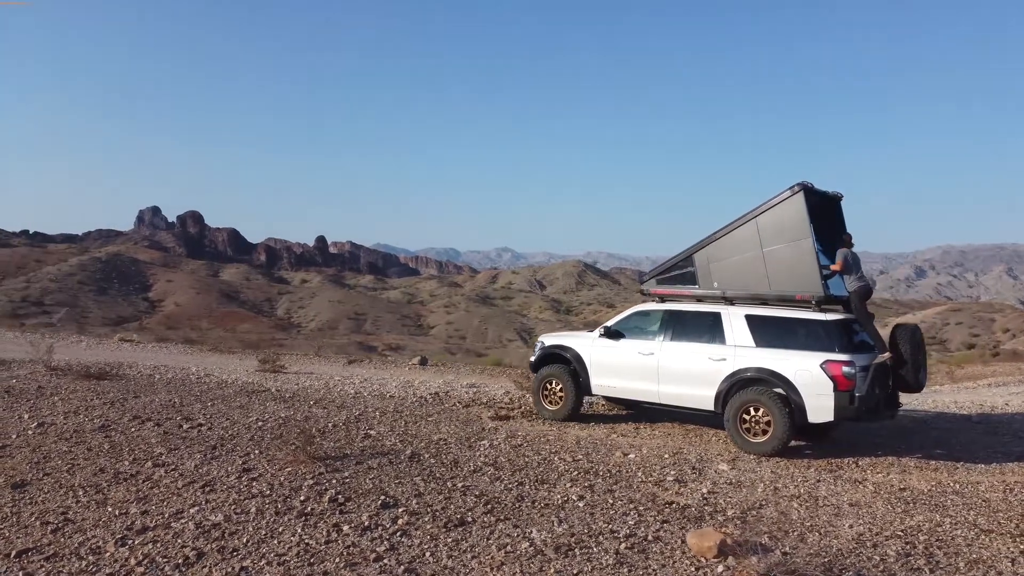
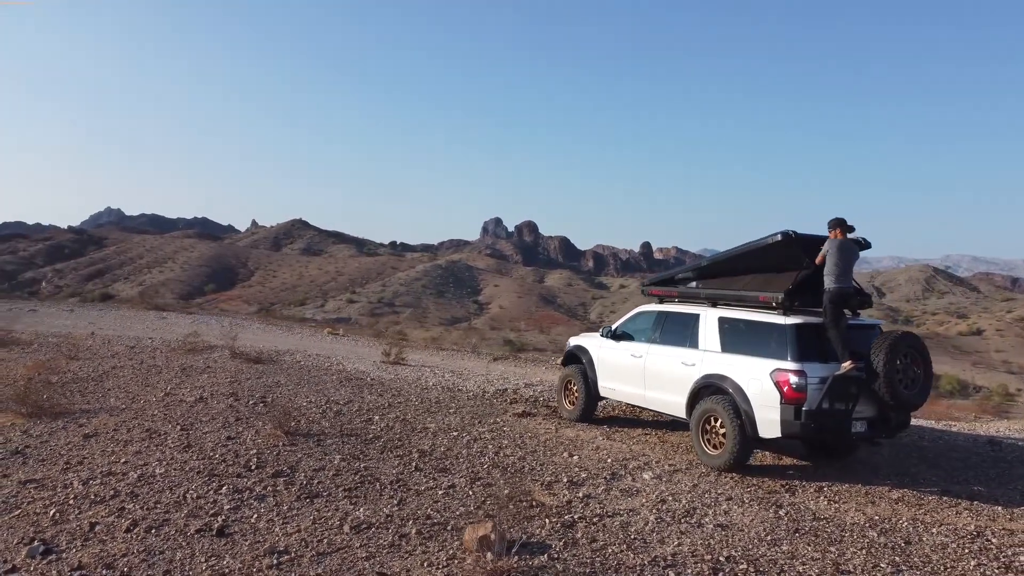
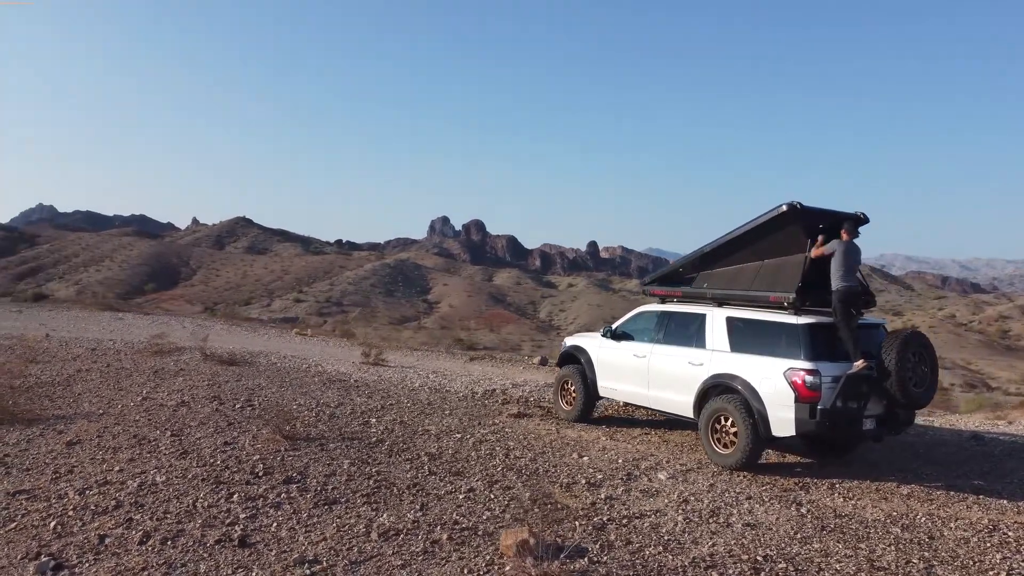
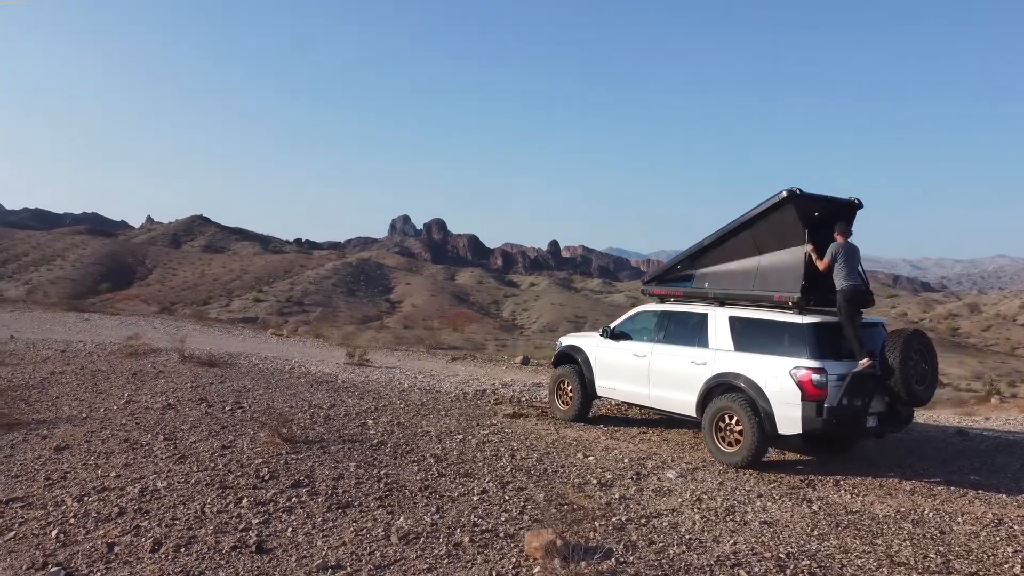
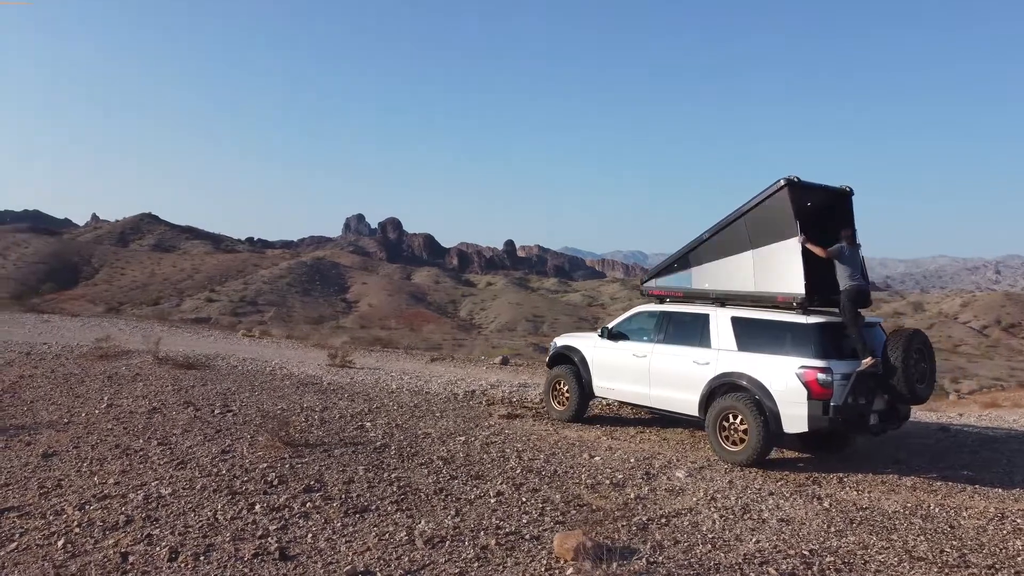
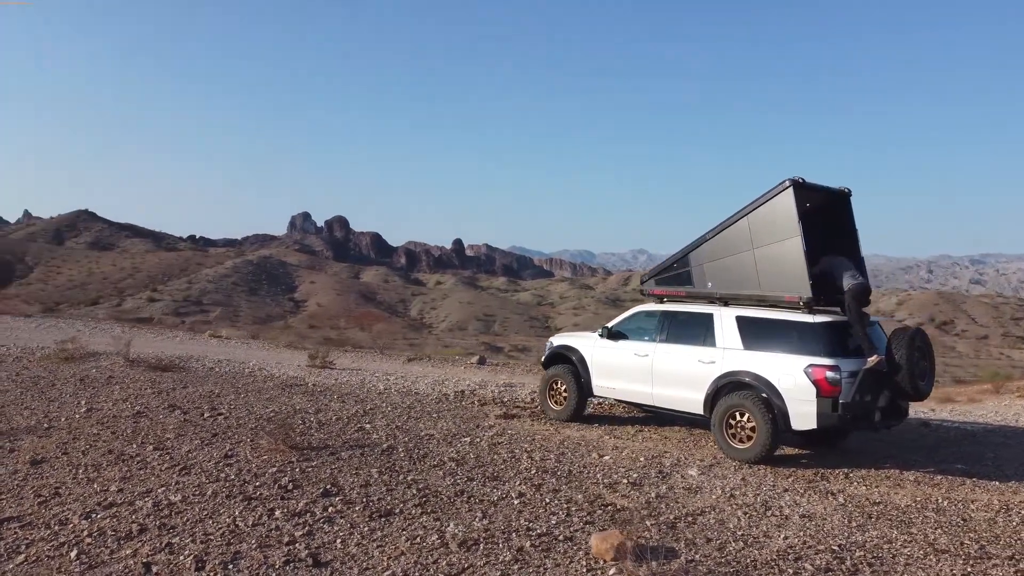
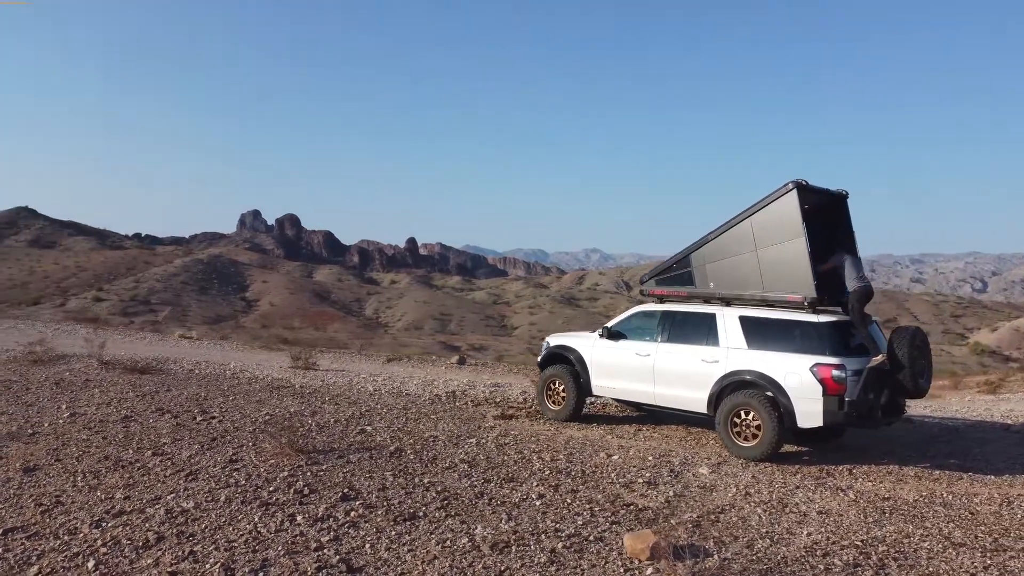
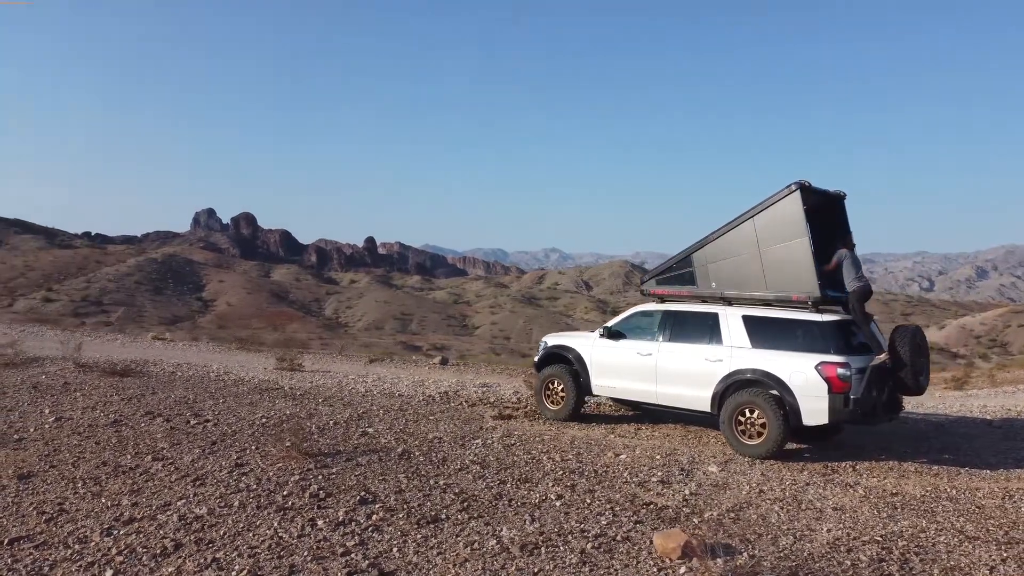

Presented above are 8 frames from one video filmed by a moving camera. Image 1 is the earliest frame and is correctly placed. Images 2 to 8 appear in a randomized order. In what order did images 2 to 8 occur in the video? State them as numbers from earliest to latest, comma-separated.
8, 7, 6, 5, 4, 3, 2
